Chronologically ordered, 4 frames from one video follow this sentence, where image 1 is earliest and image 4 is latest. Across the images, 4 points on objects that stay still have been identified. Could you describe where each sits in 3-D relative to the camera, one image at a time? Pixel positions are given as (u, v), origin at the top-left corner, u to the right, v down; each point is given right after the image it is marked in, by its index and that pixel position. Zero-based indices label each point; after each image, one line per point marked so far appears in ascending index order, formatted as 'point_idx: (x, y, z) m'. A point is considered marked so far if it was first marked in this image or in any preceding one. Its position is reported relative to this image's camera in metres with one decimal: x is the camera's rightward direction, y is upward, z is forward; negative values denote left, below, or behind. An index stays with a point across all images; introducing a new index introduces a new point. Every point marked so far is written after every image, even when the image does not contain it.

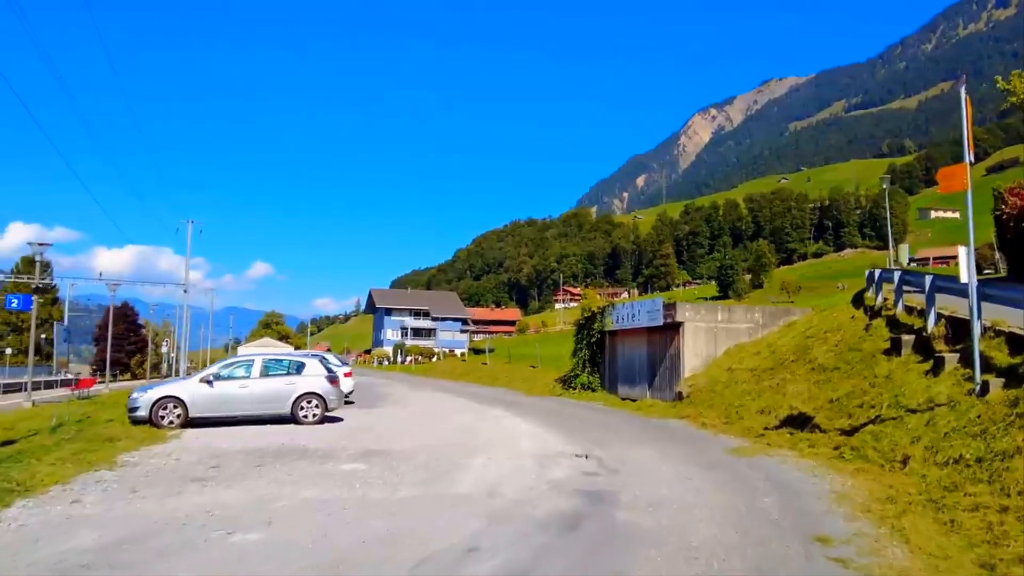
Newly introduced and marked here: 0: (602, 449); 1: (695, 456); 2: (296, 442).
0: (+1.5, -2.8, +14.4) m
1: (+2.9, -2.7, +13.3) m
2: (-4.1, -2.9, +15.7) m
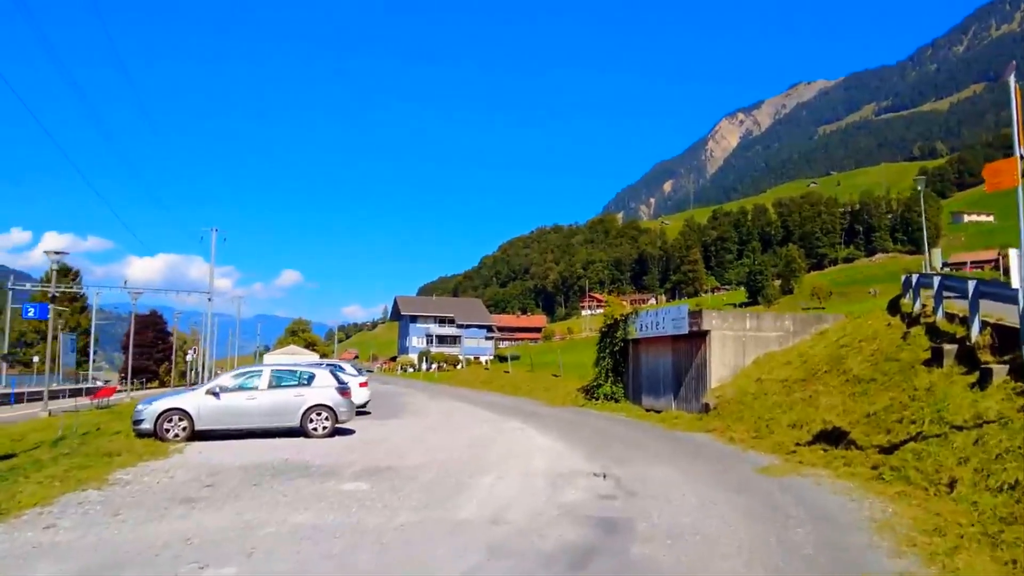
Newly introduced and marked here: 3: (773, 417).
0: (+1.8, -2.9, +13.6) m
1: (+3.1, -2.8, +12.4) m
2: (-3.8, -3.1, +15.0) m
3: (+5.6, -2.8, +17.9) m
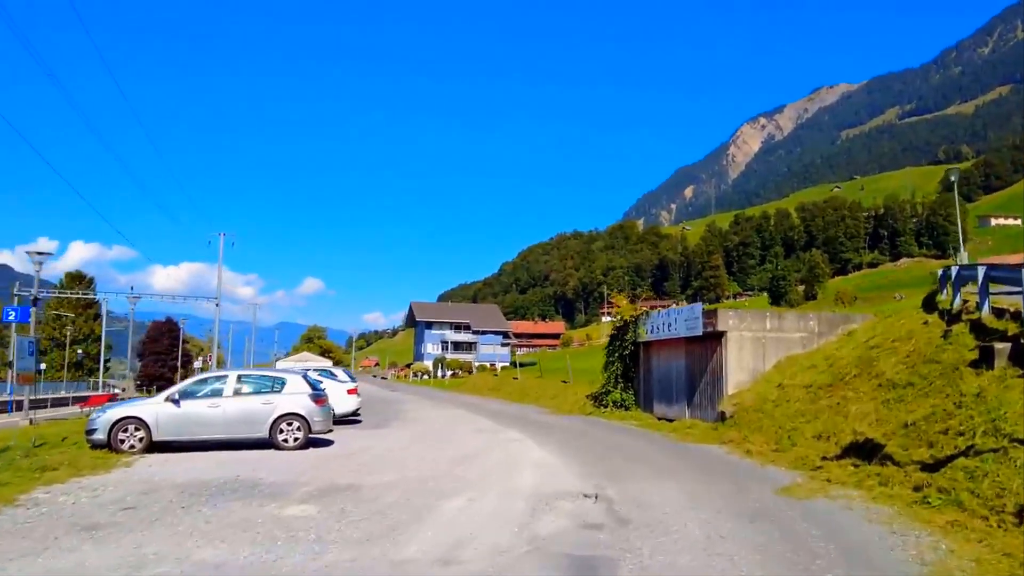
0: (+1.5, -2.8, +11.6) m
1: (+2.8, -2.6, +10.4) m
2: (-4.1, -3.0, +13.2) m
3: (+5.4, -2.7, +15.9) m
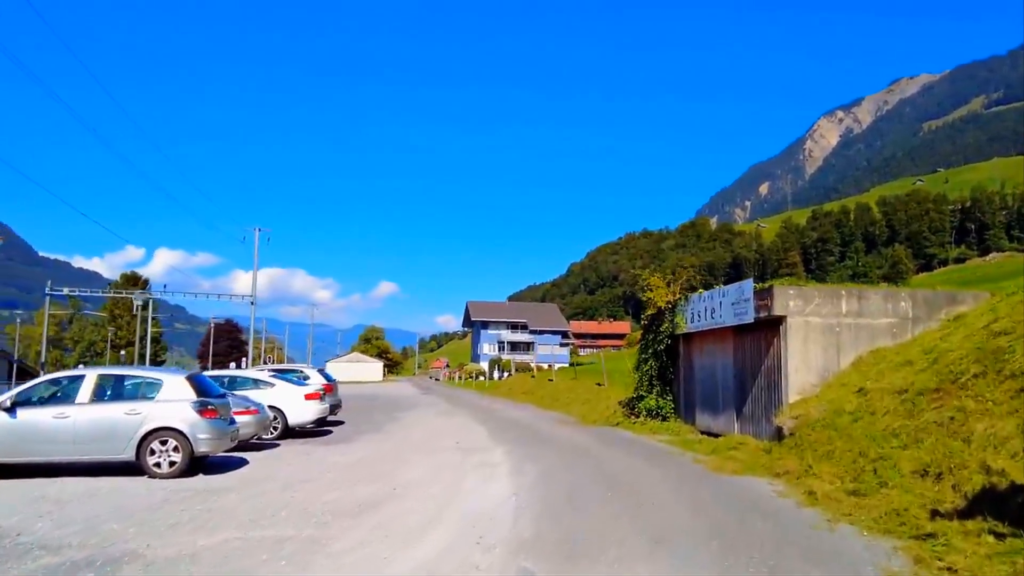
0: (+0.4, -2.2, +6.5) m
1: (+1.6, -2.1, +5.2) m
2: (-5.1, -2.5, +8.5) m
3: (+4.7, -2.1, +10.4) m
